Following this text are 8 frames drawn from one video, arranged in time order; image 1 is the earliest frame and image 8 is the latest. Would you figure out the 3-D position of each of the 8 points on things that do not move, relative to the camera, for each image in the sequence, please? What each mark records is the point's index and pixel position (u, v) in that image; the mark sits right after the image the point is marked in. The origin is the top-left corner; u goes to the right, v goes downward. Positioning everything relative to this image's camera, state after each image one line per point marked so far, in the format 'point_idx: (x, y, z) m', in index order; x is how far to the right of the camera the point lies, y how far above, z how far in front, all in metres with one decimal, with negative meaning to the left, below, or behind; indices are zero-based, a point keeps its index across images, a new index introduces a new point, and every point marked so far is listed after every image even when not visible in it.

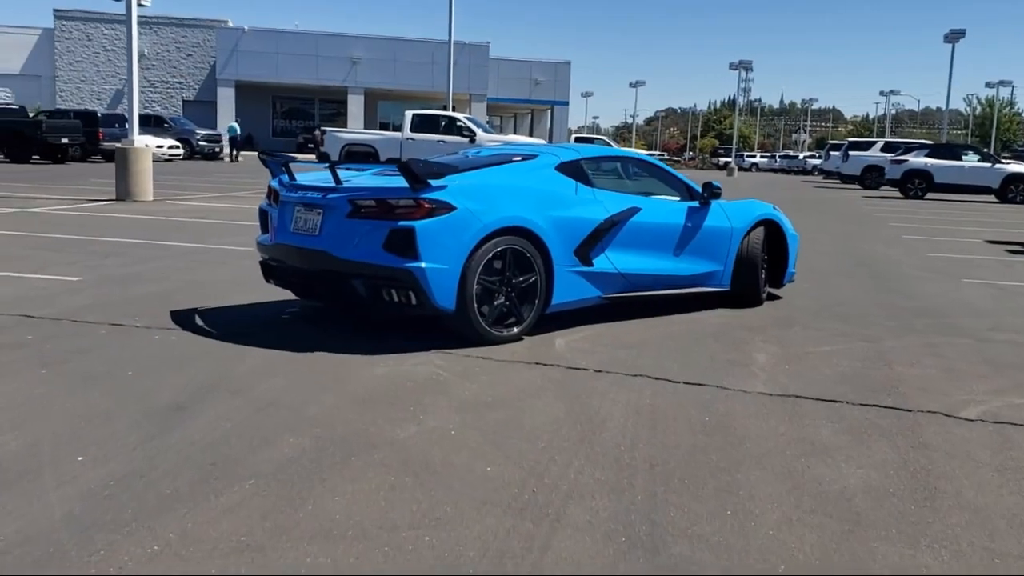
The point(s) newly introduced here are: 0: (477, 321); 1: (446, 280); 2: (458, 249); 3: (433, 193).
0: (-0.3, -0.2, +7.0) m
1: (-0.5, +0.1, +6.8) m
2: (-0.4, +0.3, +6.8) m
3: (-0.6, +0.7, +6.8) m
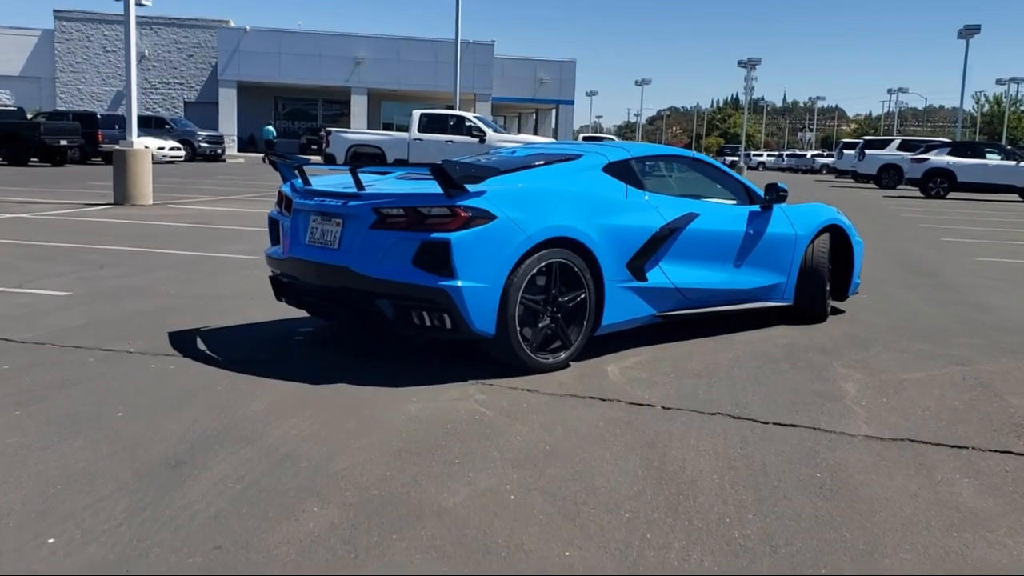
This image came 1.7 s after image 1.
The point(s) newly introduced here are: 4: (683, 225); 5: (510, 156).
0: (0.0, -0.4, +6.0) m
1: (-0.2, -0.1, +5.8) m
2: (-0.1, +0.2, +5.9) m
3: (-0.3, +0.6, +5.9) m
4: (+1.3, +0.5, +7.1) m
5: (0.0, +1.1, +7.4) m
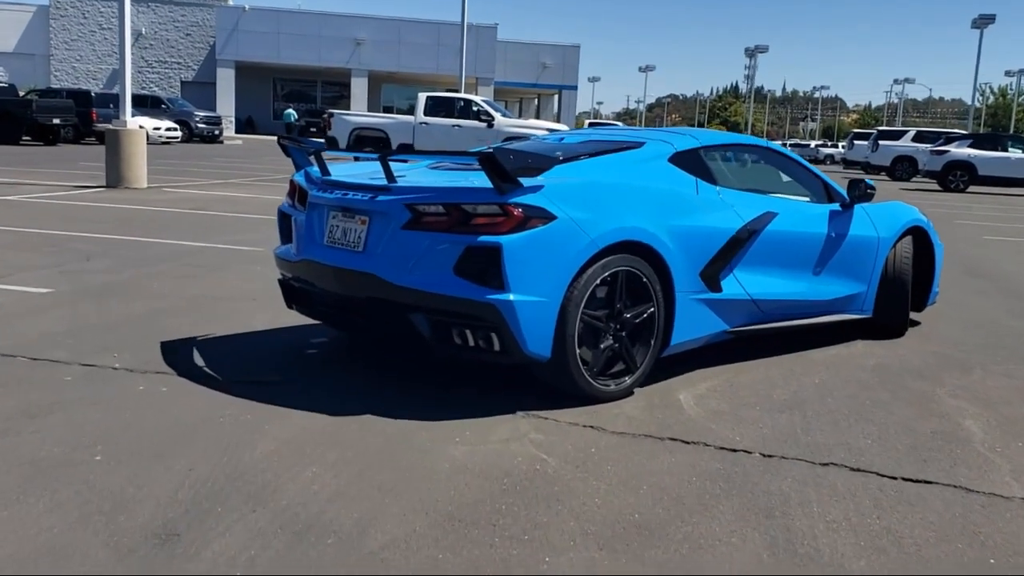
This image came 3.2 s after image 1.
0: (+0.4, -0.5, +5.1) m
1: (+0.2, -0.2, +4.9) m
2: (+0.2, +0.1, +4.9) m
3: (+0.1, +0.5, +4.9) m
4: (+1.6, +0.4, +6.1) m
5: (+0.3, +1.0, +6.4) m
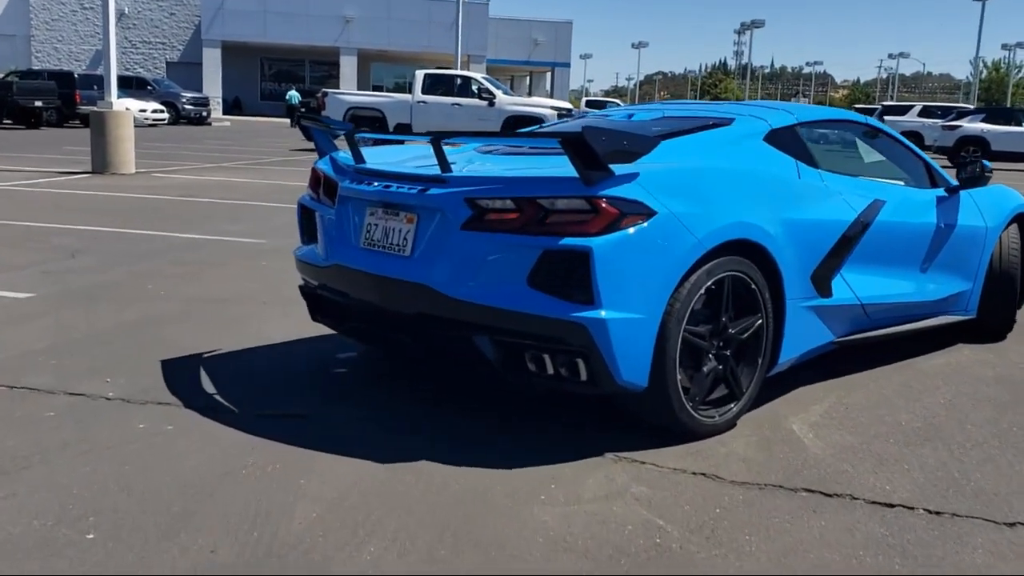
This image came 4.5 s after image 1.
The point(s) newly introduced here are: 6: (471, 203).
0: (+0.7, -0.5, +4.1) m
1: (+0.5, -0.2, +3.9) m
2: (+0.6, 0.0, +3.9) m
3: (+0.5, +0.4, +3.9) m
4: (+2.0, +0.4, +5.2) m
5: (+0.7, +1.0, +5.5) m
6: (-0.2, +0.4, +4.1) m
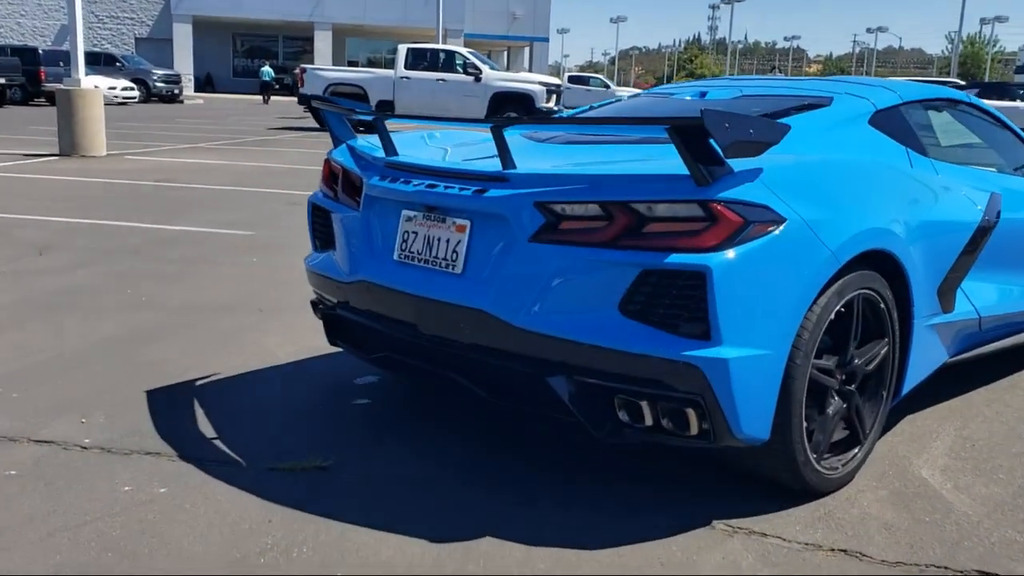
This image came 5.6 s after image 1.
0: (+1.0, -0.6, +3.3) m
1: (+0.8, -0.3, +3.1) m
2: (+0.9, -0.1, +3.1) m
3: (+0.7, +0.3, +3.1) m
4: (+2.2, +0.3, +4.4) m
5: (+0.9, +0.9, +4.6) m
6: (+0.1, +0.3, +3.2) m
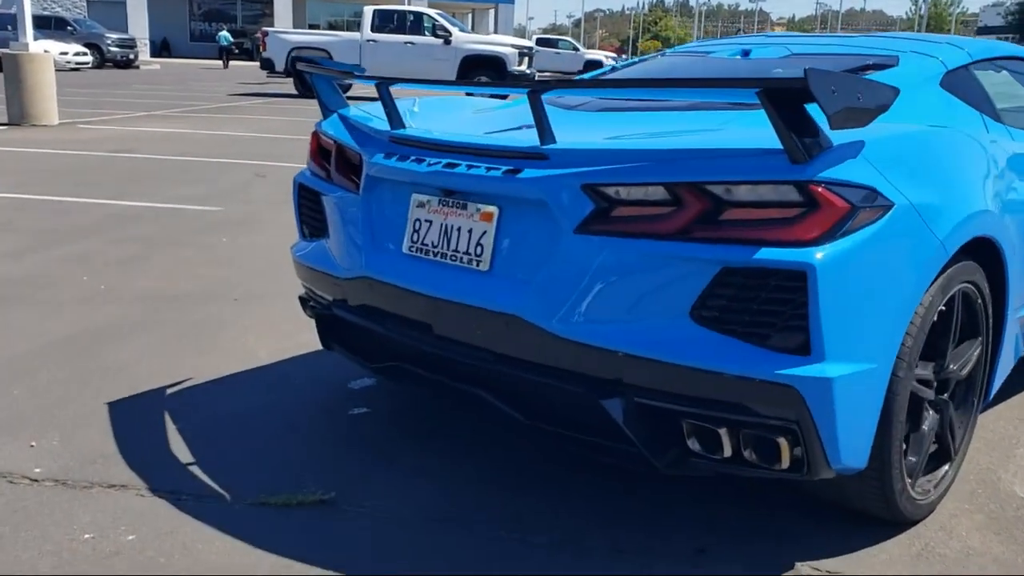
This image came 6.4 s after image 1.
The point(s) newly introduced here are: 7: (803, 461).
0: (+1.2, -0.6, +2.8) m
1: (+1.0, -0.3, +2.5) m
2: (+1.0, -0.1, +2.6) m
3: (+0.9, +0.3, +2.5) m
4: (+2.3, +0.4, +3.9) m
5: (+1.0, +1.0, +4.0) m
6: (+0.2, +0.3, +2.6) m
7: (+0.8, -0.5, +2.5) m
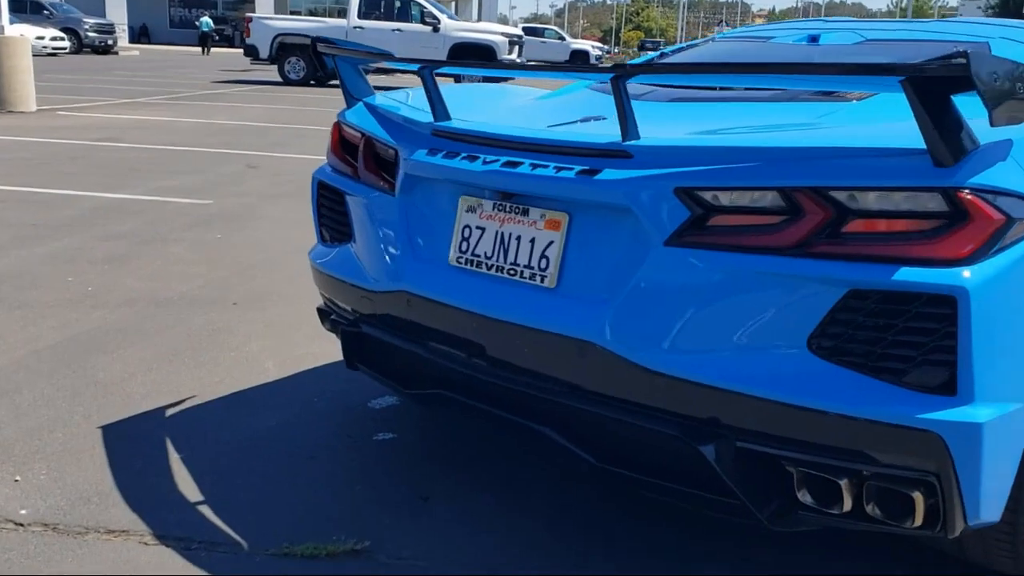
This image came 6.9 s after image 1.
0: (+1.4, -0.6, +2.4) m
1: (+1.2, -0.4, +2.2) m
2: (+1.2, -0.1, +2.2) m
3: (+1.1, +0.3, +2.1) m
4: (+2.5, +0.4, +3.5) m
5: (+1.1, +0.9, +3.6) m
6: (+0.4, +0.2, +2.2) m
7: (+1.0, -0.5, +2.2) m
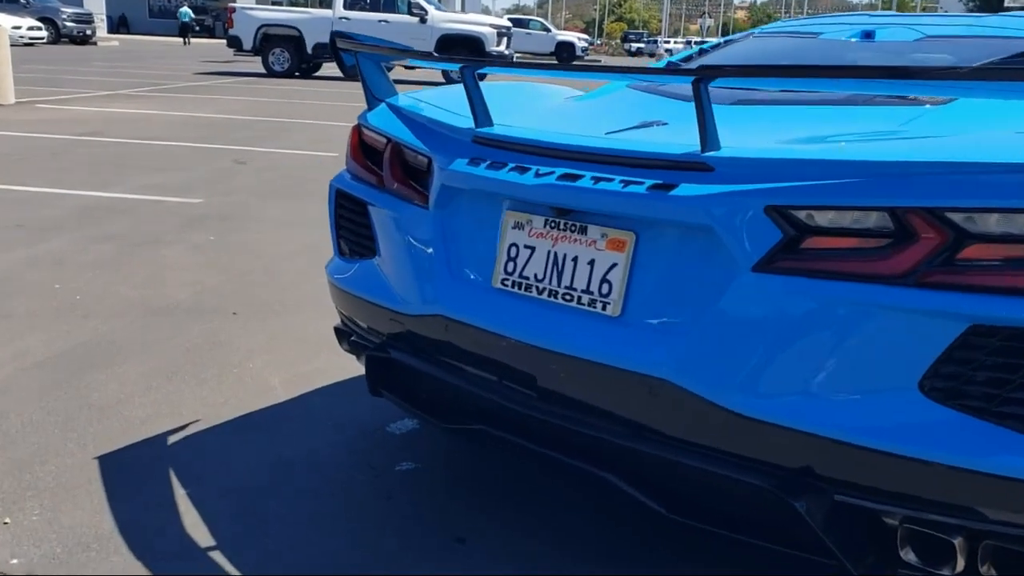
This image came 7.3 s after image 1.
0: (+1.5, -0.7, +2.2) m
1: (+1.3, -0.4, +1.9) m
2: (+1.4, -0.2, +1.9) m
3: (+1.2, +0.2, +1.8) m
4: (+2.6, +0.3, +3.3) m
5: (+1.3, +0.9, +3.4) m
6: (+0.6, +0.1, +2.0) m
7: (+1.1, -0.6, +1.9) m
